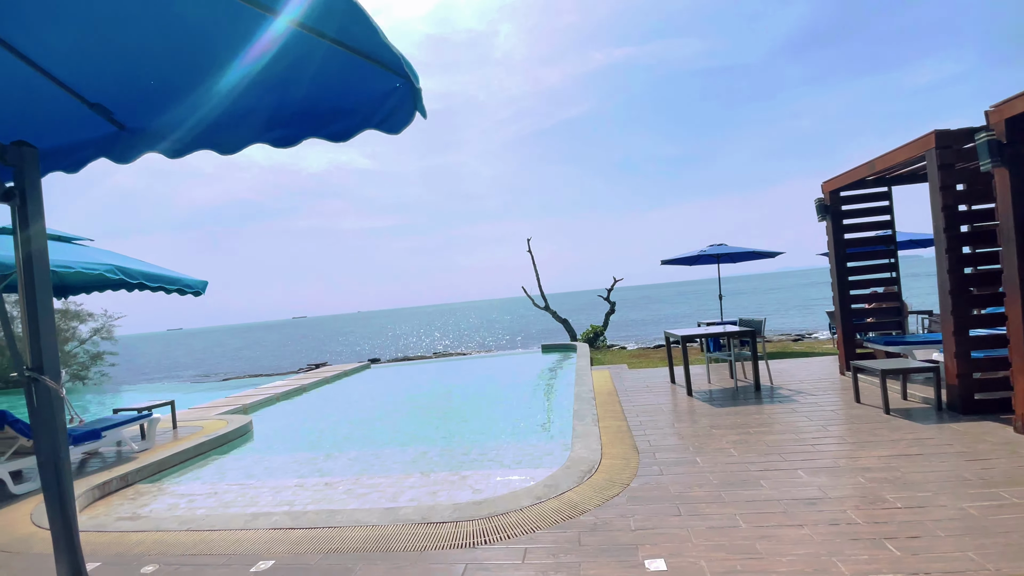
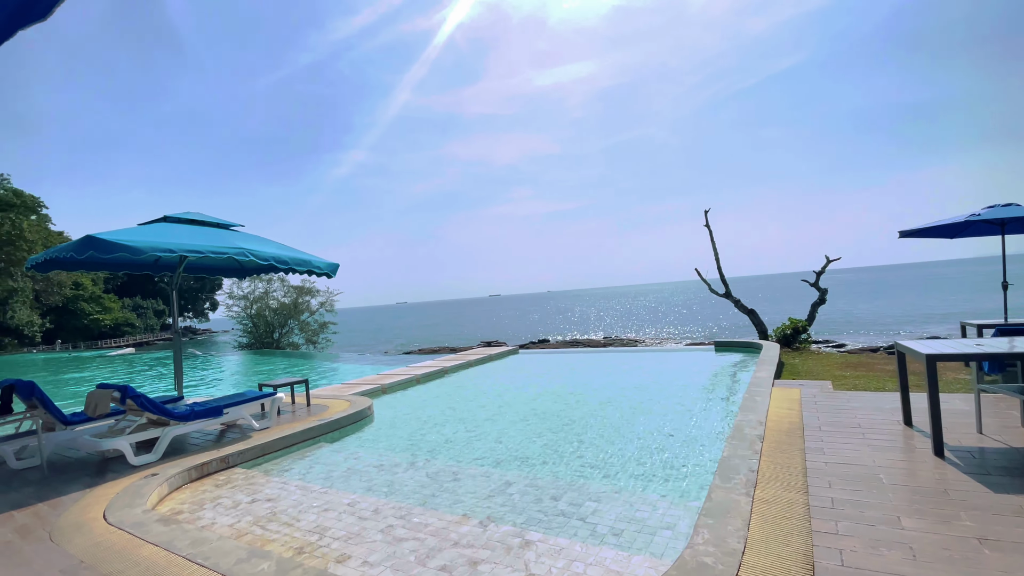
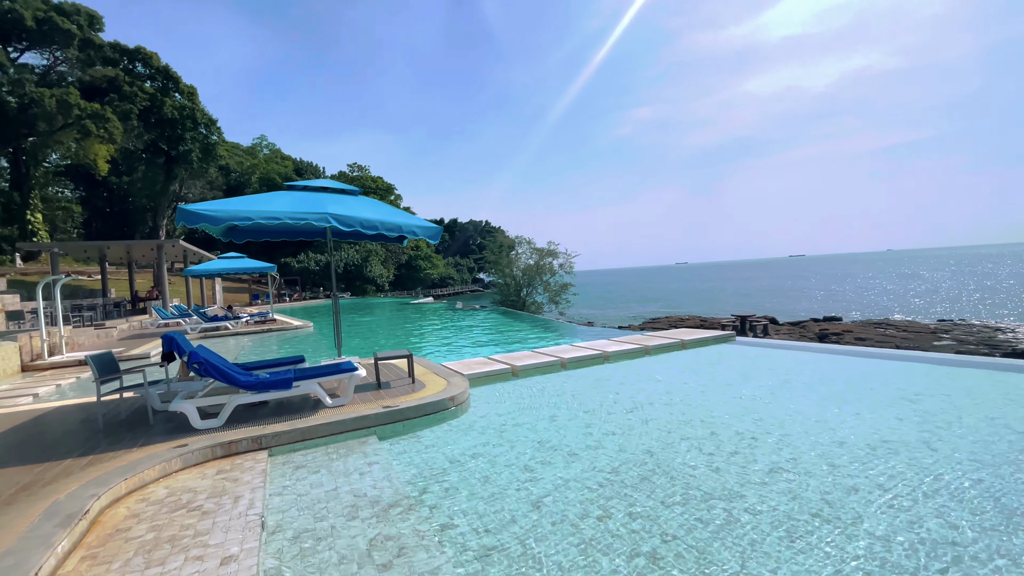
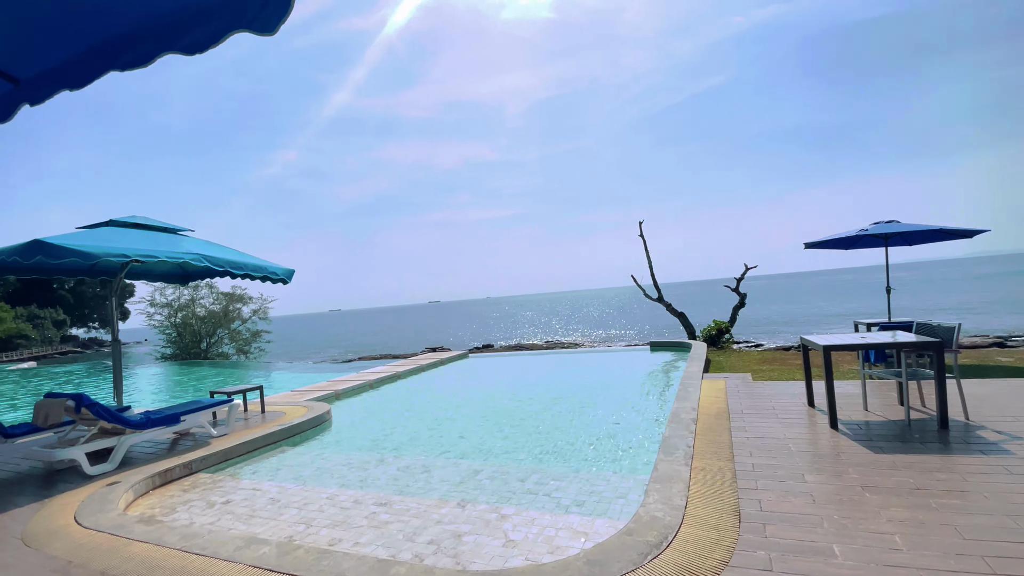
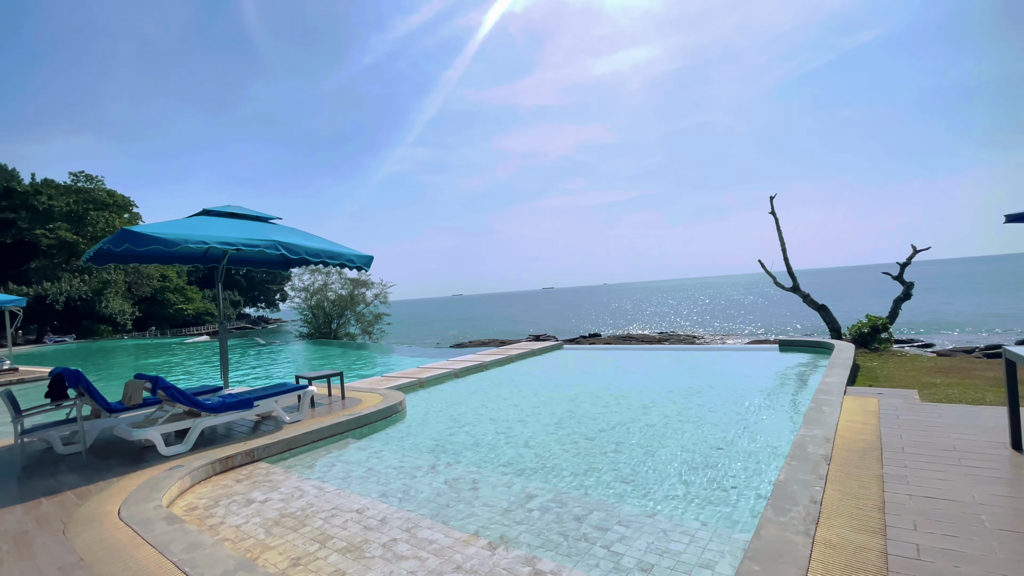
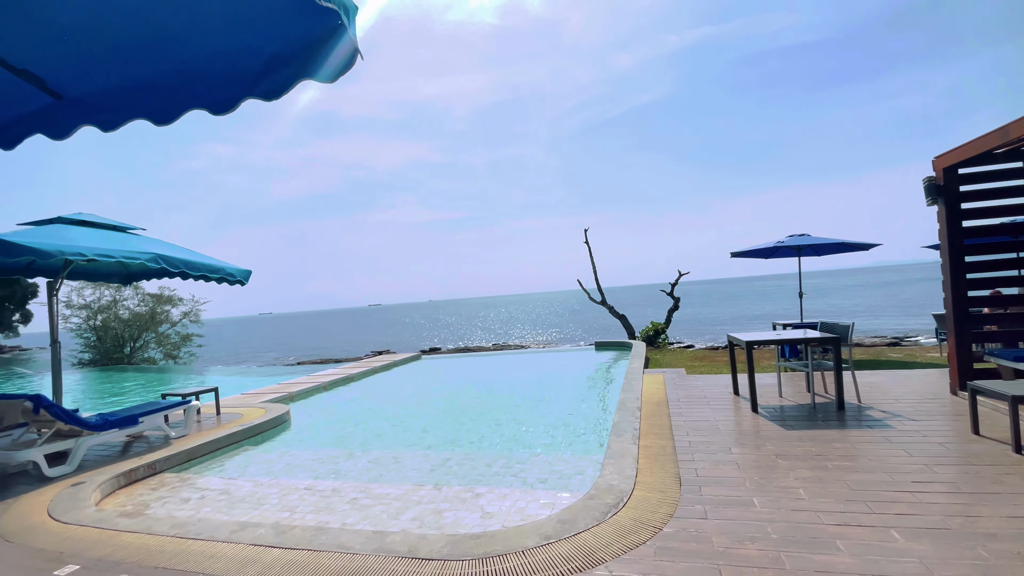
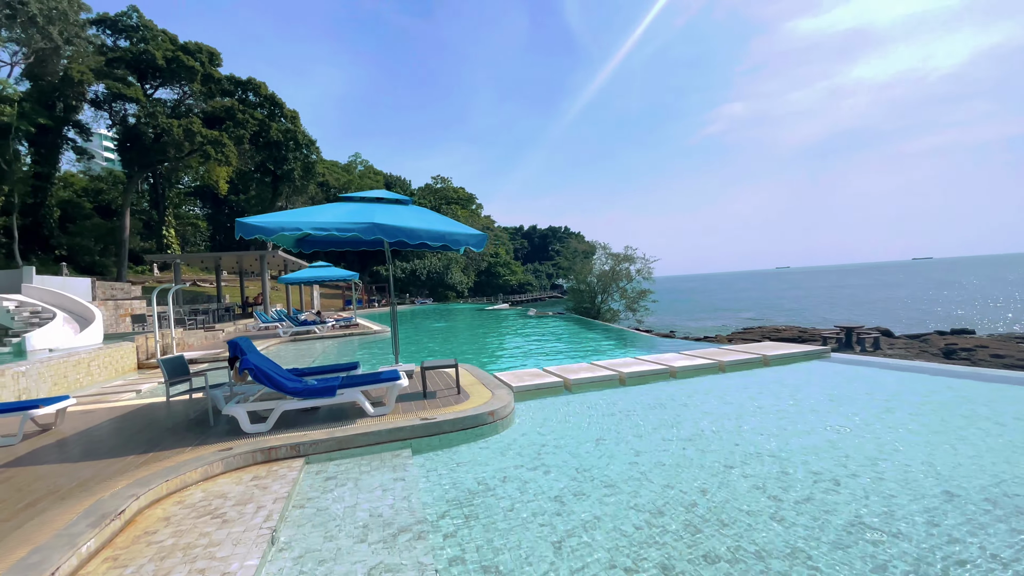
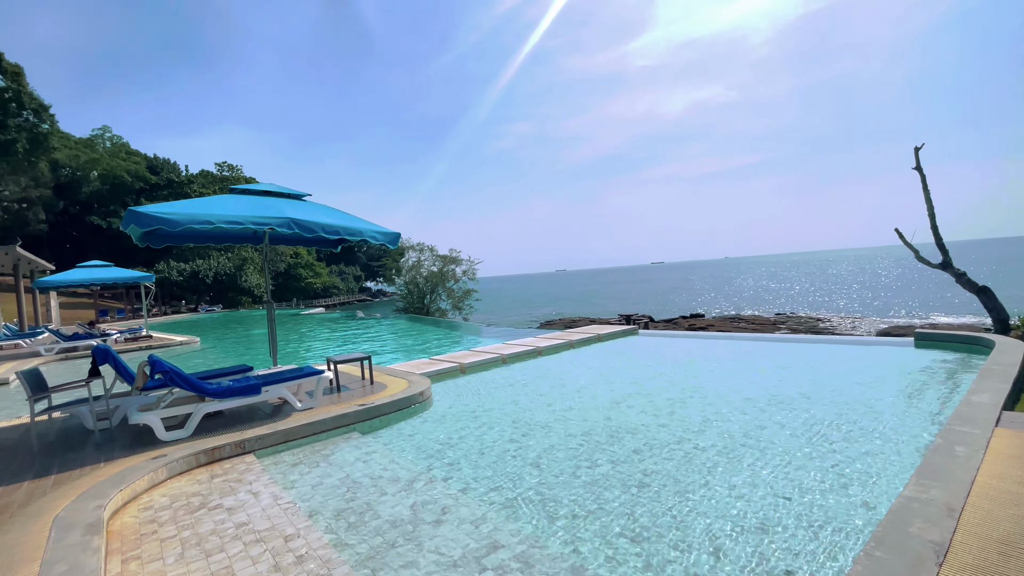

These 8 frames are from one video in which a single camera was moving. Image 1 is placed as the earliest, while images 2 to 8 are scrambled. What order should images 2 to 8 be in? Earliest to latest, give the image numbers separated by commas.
6, 4, 2, 5, 8, 3, 7
